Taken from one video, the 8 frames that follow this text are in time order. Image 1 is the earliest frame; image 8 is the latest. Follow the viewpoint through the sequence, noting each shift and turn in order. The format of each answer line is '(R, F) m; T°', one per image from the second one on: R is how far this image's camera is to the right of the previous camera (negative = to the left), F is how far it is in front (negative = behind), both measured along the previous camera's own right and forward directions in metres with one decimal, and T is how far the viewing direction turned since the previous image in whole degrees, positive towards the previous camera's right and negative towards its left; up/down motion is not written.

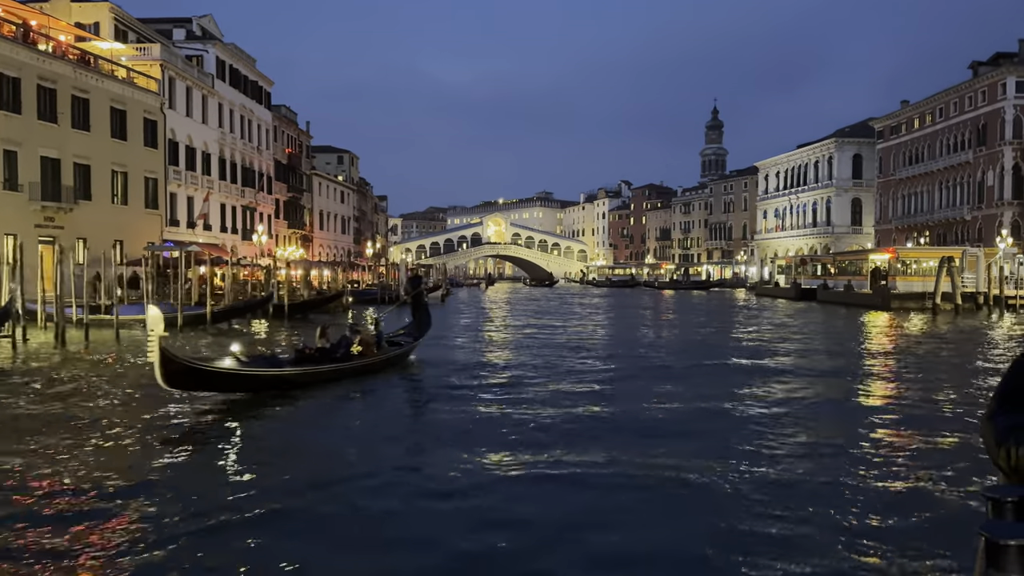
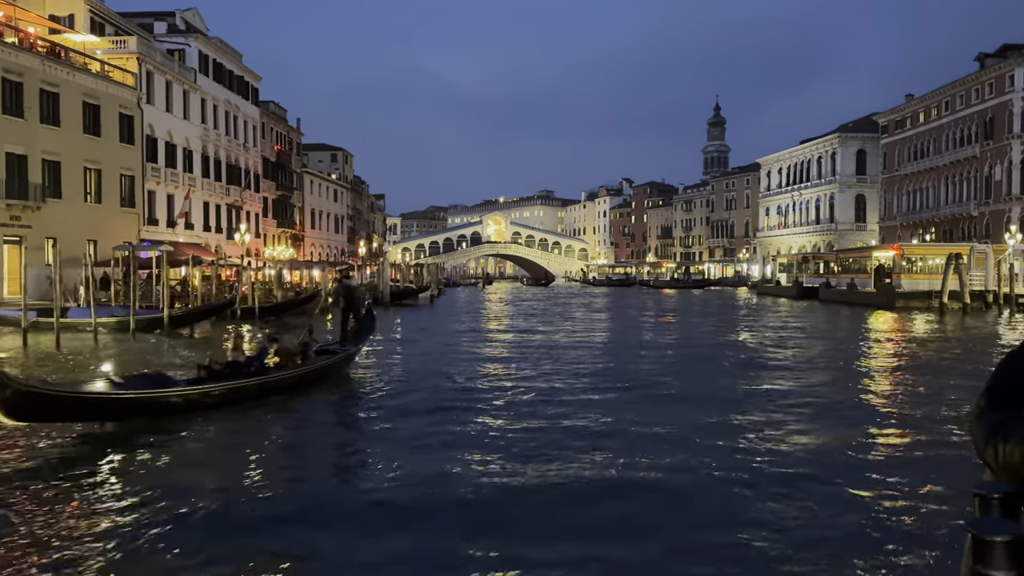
(+0.6, +1.3) m; 0°
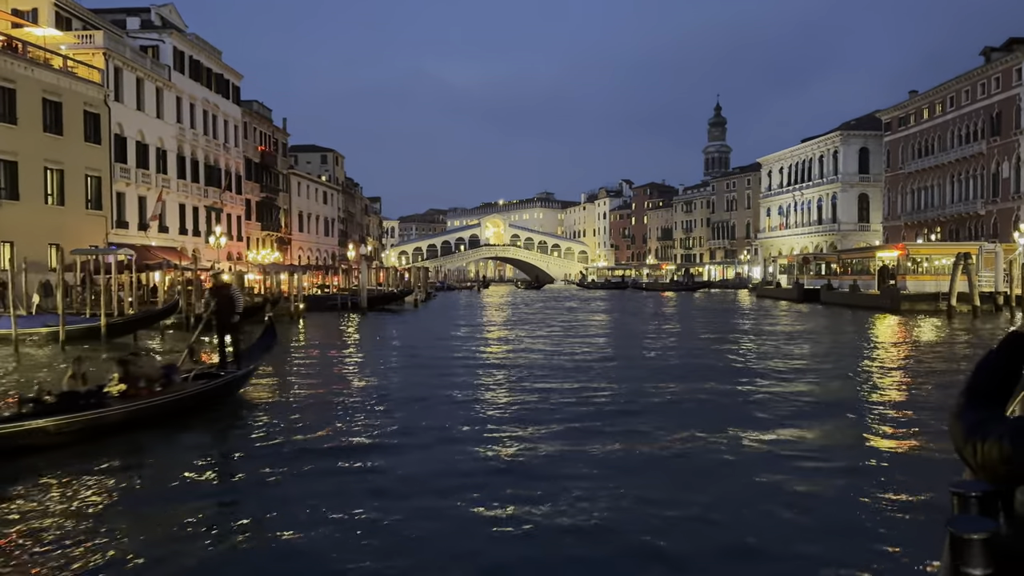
(+0.8, +1.7) m; 0°
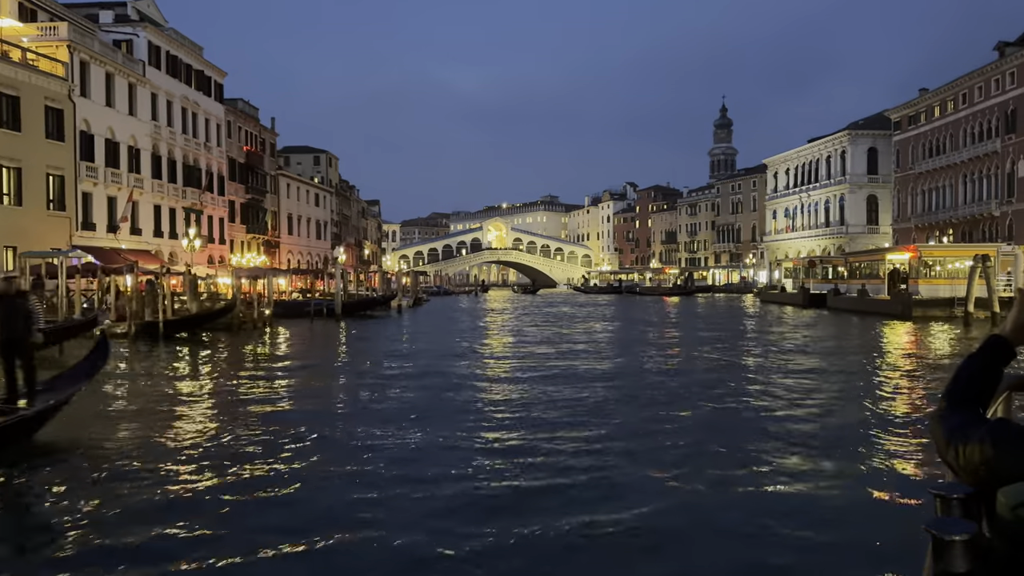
(+0.8, +1.9) m; -1°
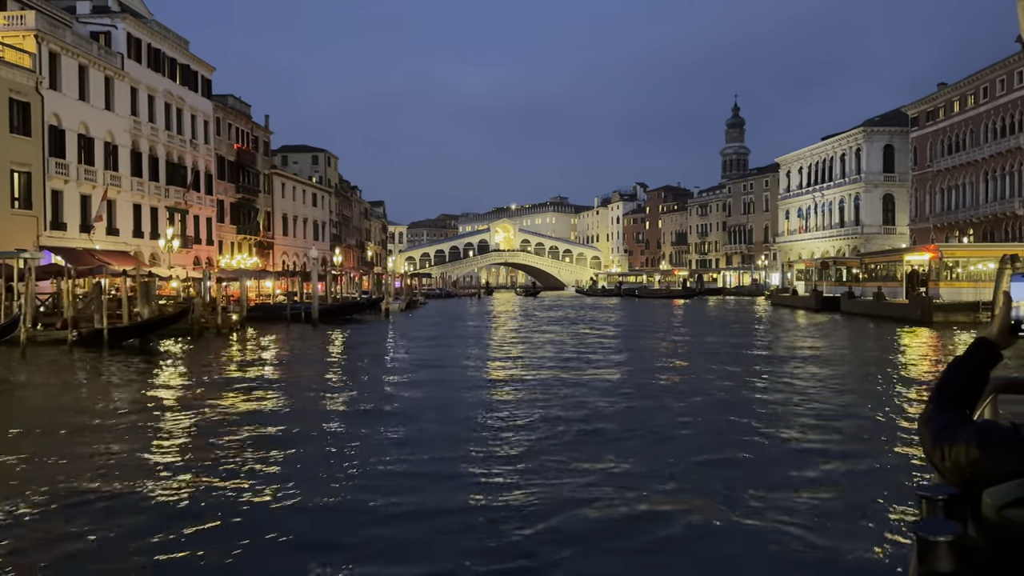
(+0.8, +1.9) m; -1°
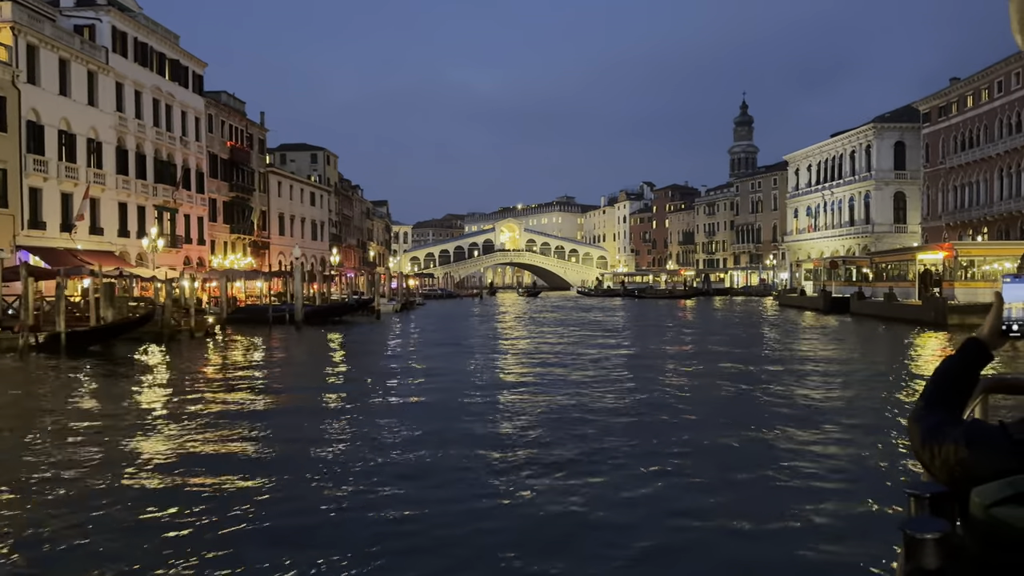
(+0.5, +1.2) m; -1°
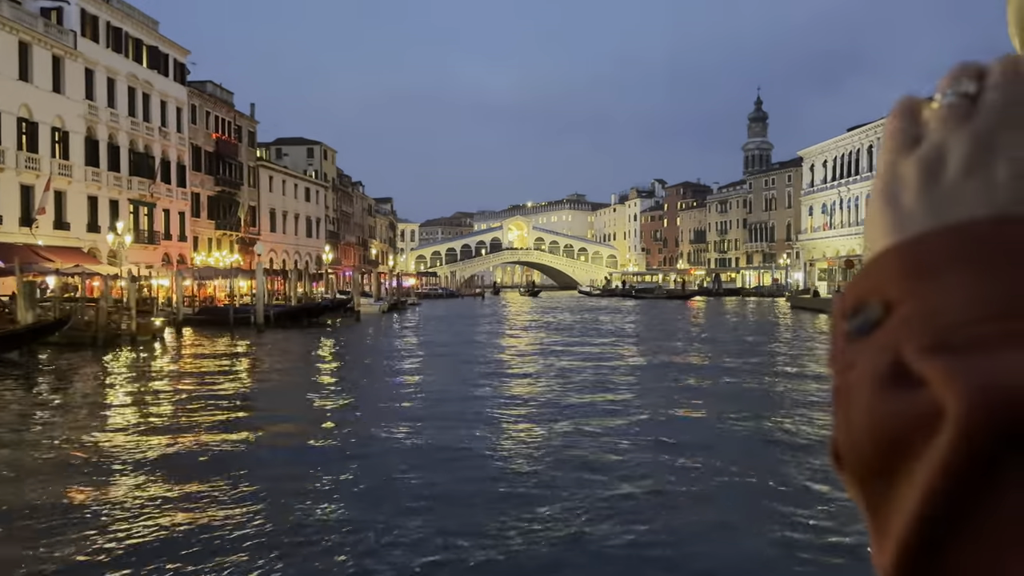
(+0.9, +2.3) m; -1°
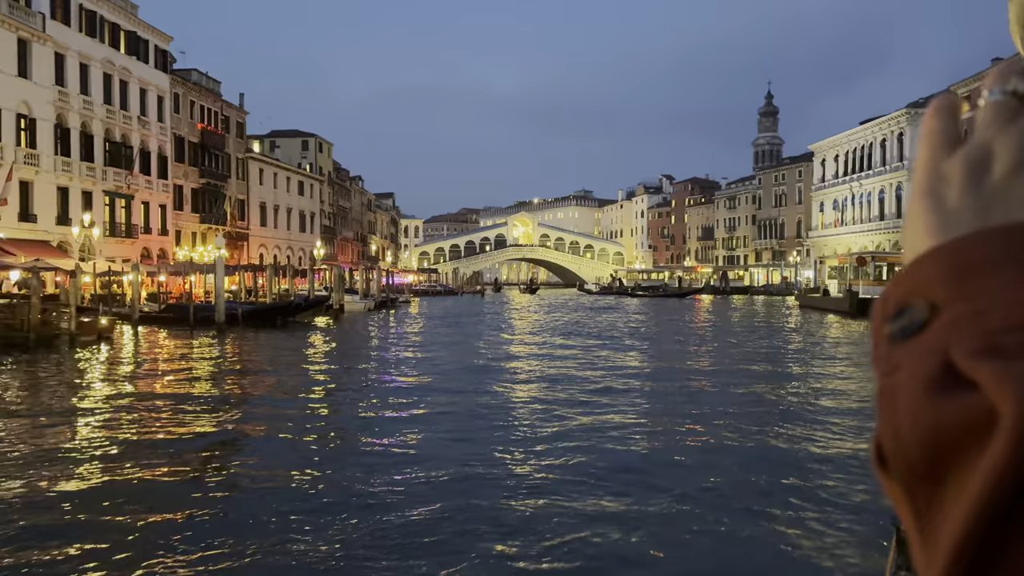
(+0.8, +1.8) m; -1°
